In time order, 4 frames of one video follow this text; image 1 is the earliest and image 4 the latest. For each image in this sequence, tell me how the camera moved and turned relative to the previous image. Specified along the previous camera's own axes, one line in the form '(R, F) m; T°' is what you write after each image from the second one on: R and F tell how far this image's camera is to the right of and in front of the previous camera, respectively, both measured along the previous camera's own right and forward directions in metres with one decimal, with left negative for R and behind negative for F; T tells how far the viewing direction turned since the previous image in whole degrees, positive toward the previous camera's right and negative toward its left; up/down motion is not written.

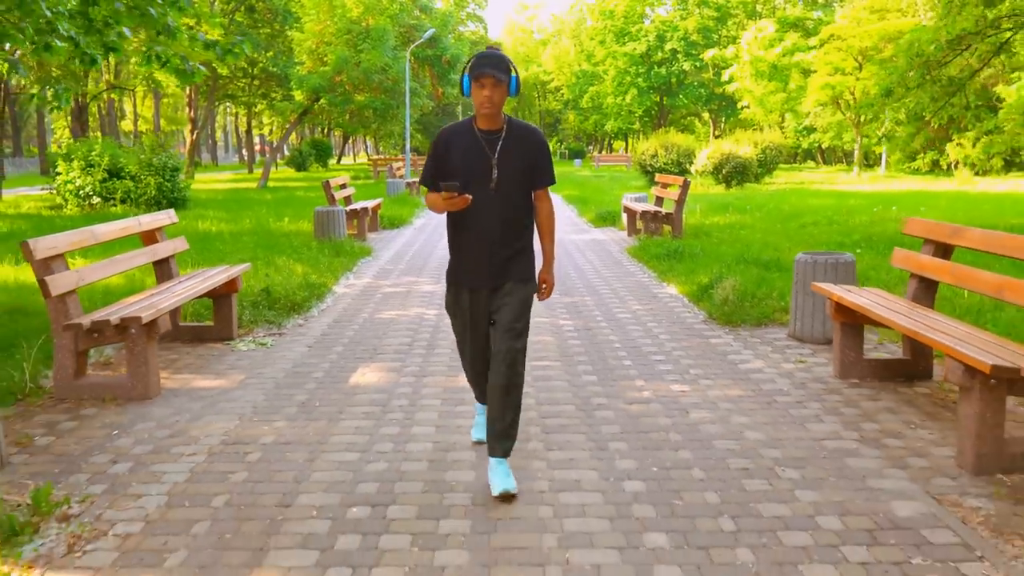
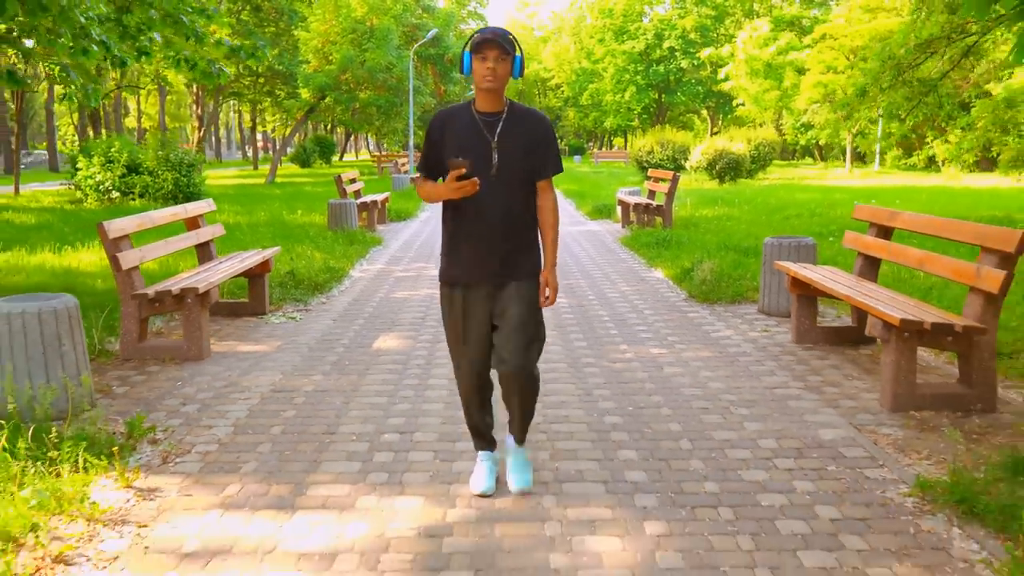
(0.0, -0.9) m; 0°
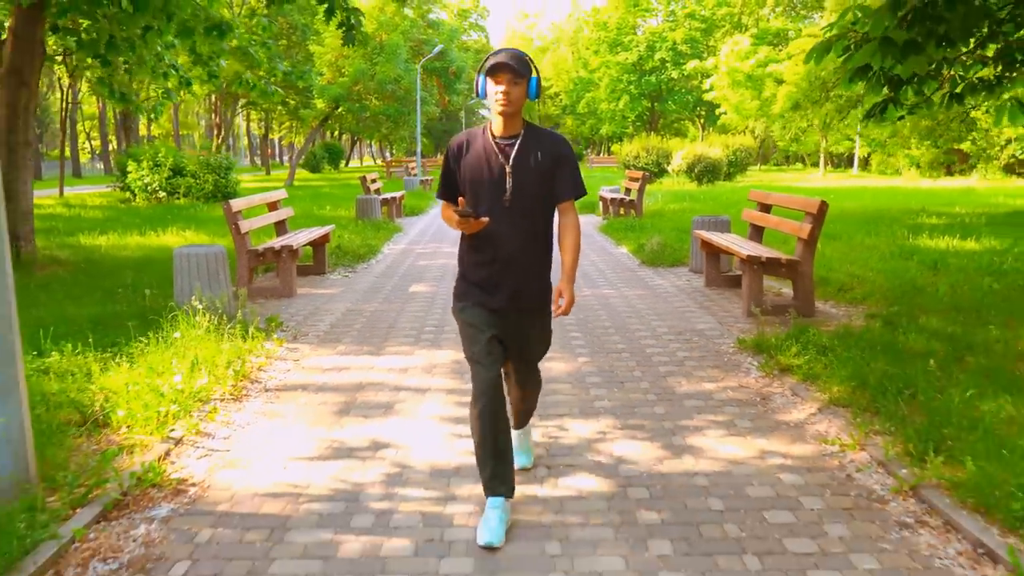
(+0.1, -2.8) m; 0°
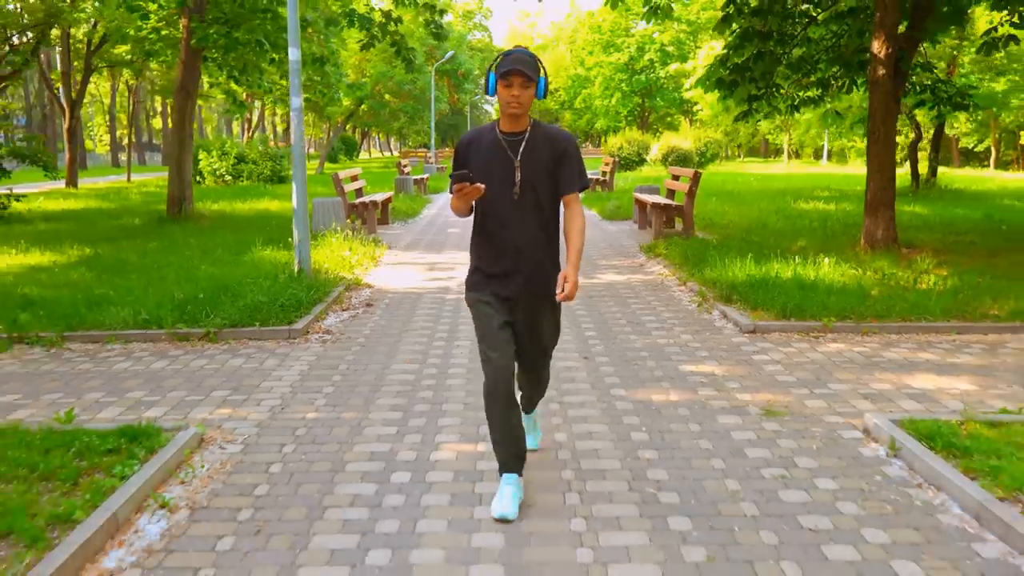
(0.0, -5.2) m; 0°
